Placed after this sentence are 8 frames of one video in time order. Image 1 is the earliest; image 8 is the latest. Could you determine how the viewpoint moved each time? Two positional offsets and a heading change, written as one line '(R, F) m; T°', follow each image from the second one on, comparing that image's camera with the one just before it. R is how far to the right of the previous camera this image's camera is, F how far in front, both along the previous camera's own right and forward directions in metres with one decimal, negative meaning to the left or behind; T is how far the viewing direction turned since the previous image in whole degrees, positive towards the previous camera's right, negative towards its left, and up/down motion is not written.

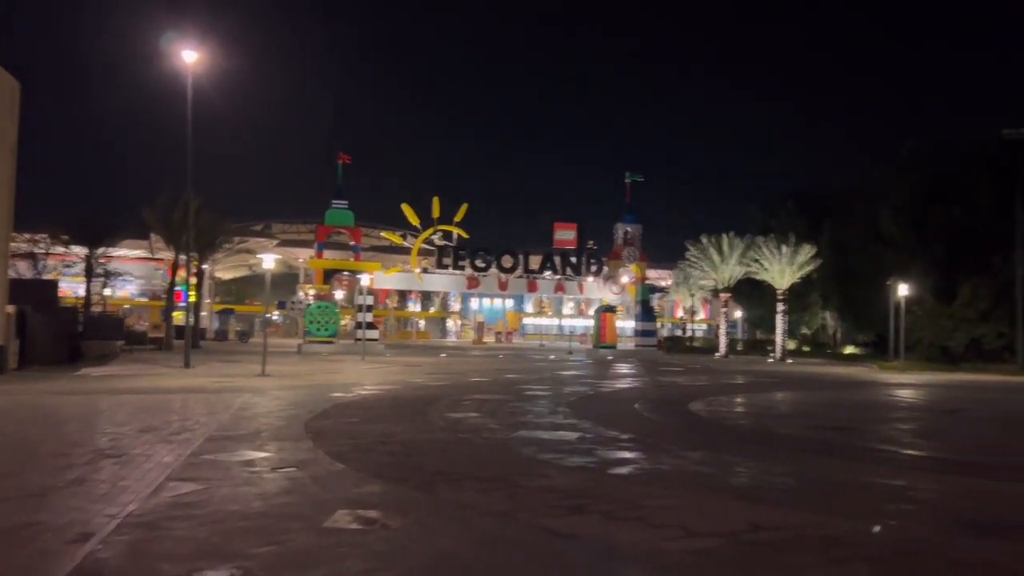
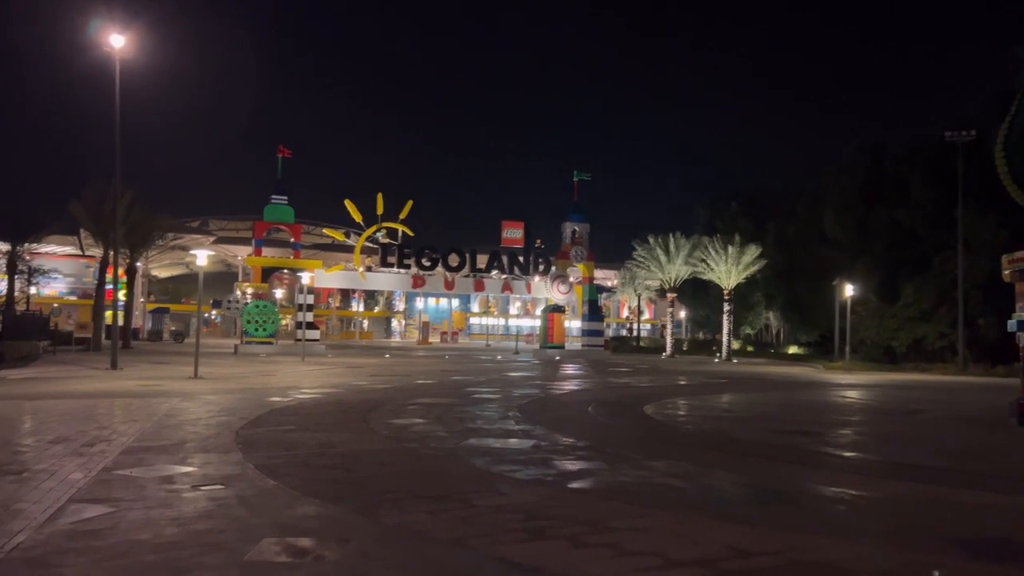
(-0.1, +0.8) m; +4°
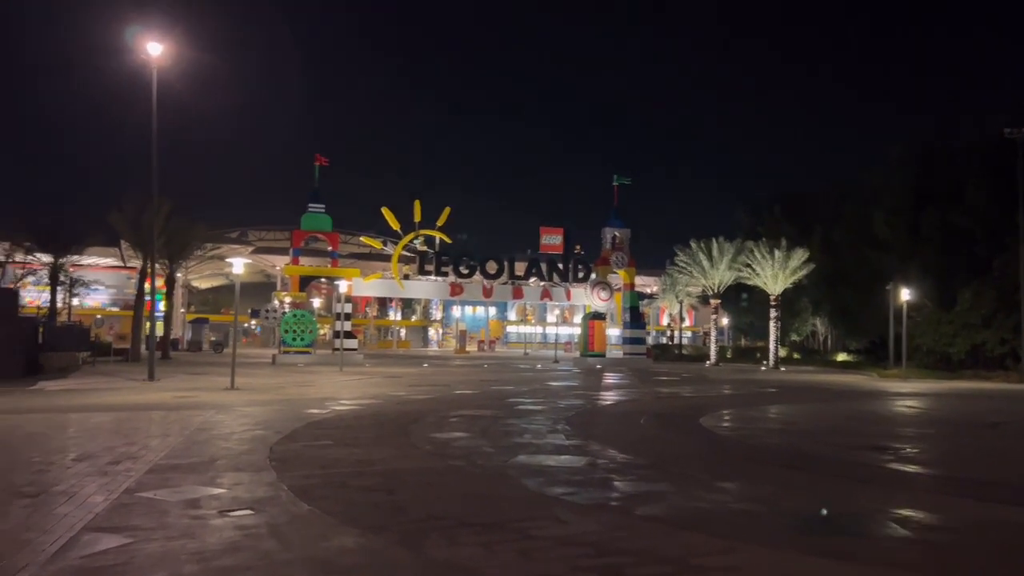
(-0.2, +0.8) m; -2°
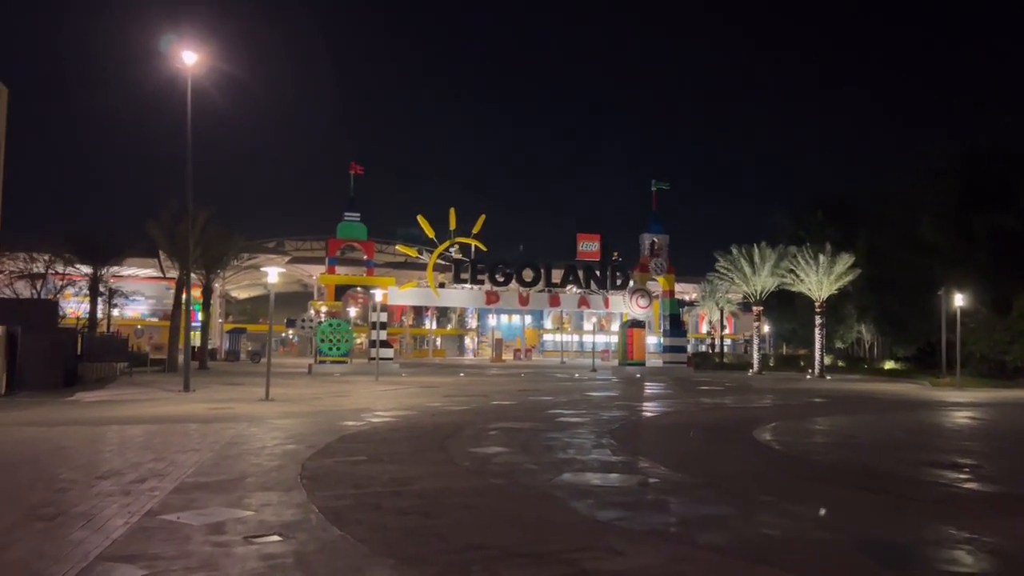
(-0.1, +0.6) m; -2°
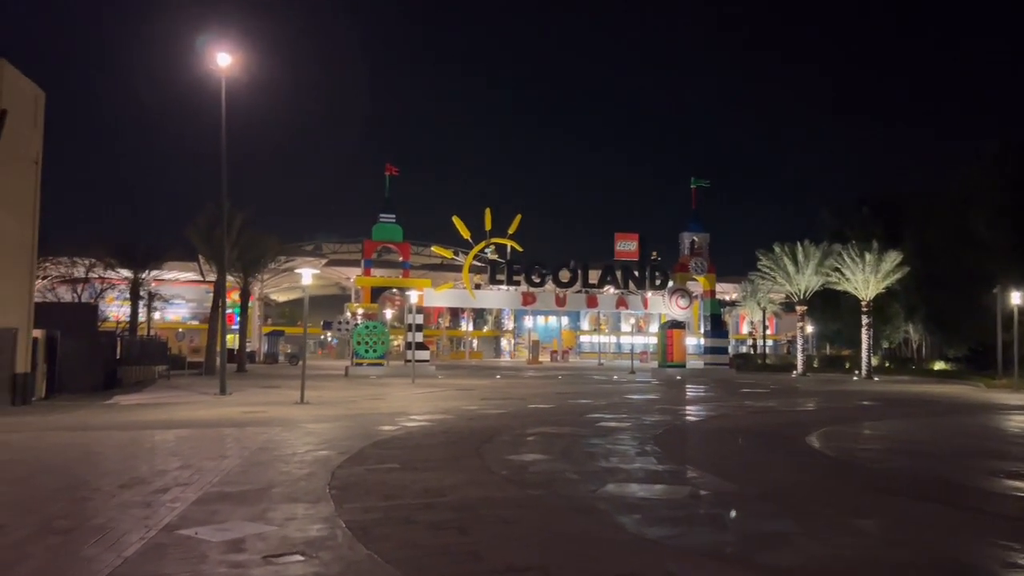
(0.0, +0.6) m; -3°
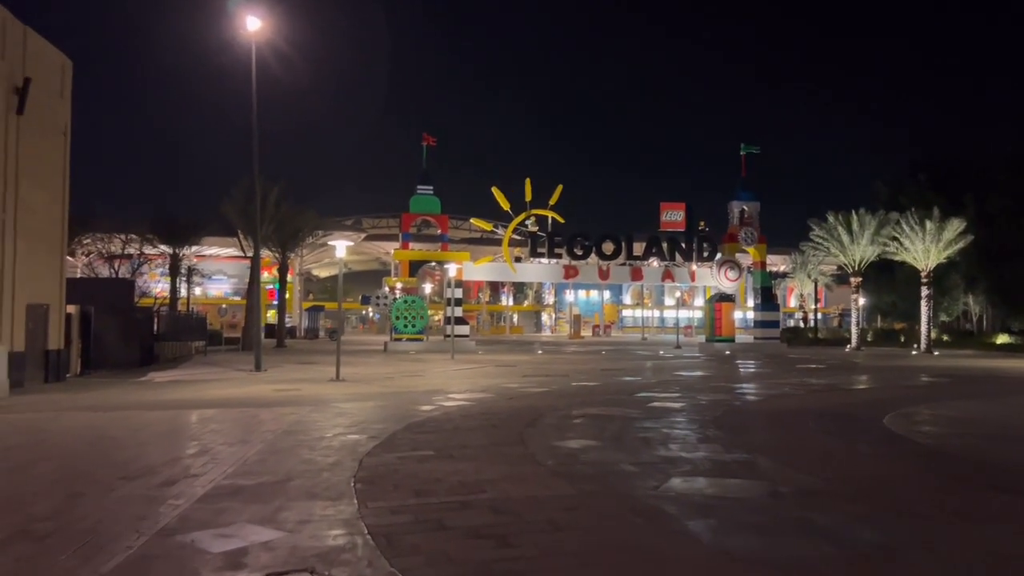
(-0.1, +1.2) m; -3°
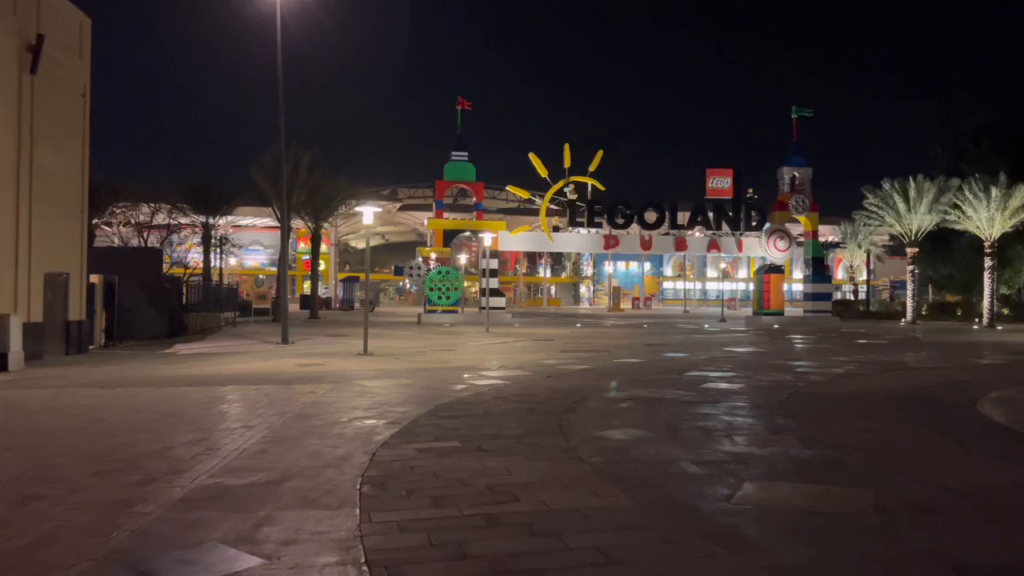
(0.0, +1.5) m; -3°
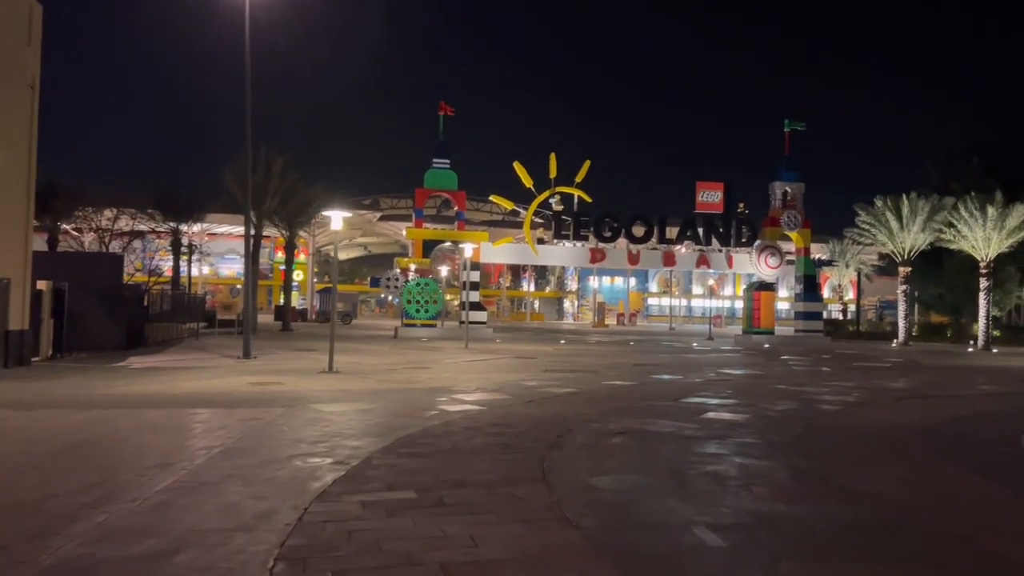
(+0.1, +1.6) m; +1°
